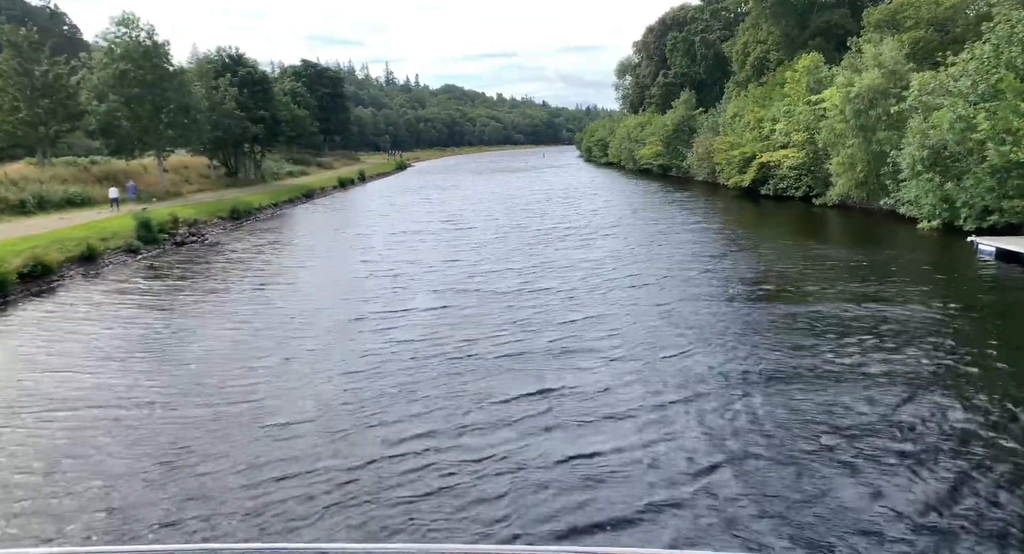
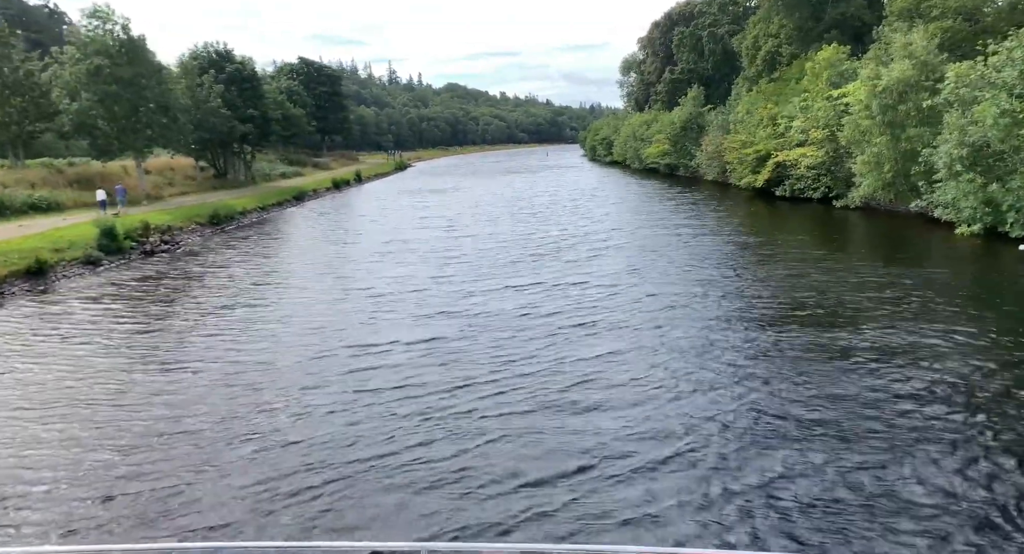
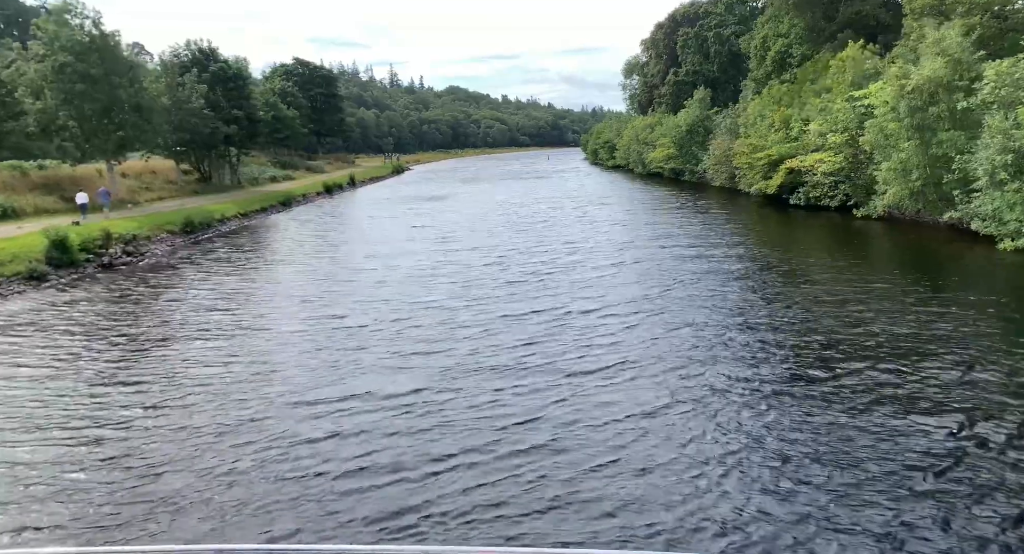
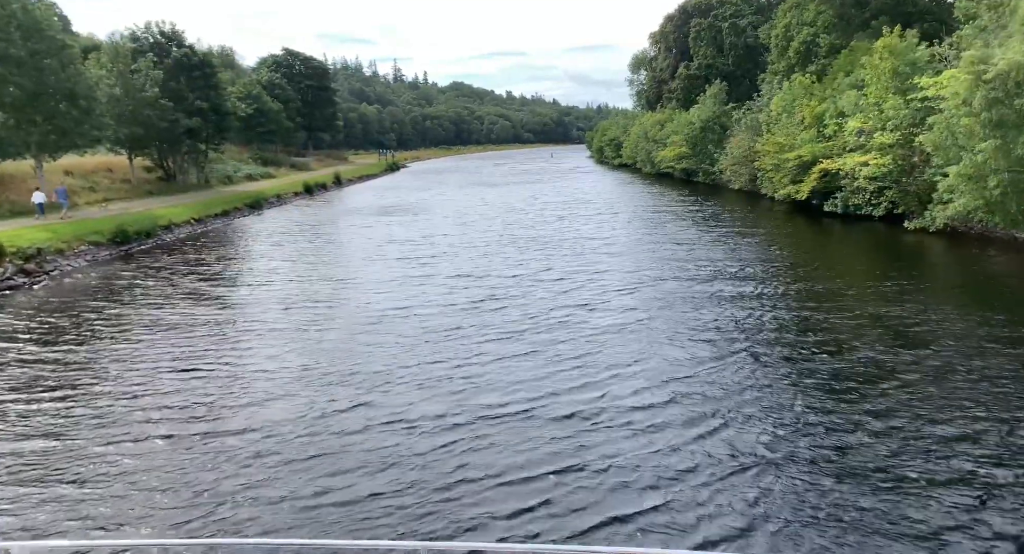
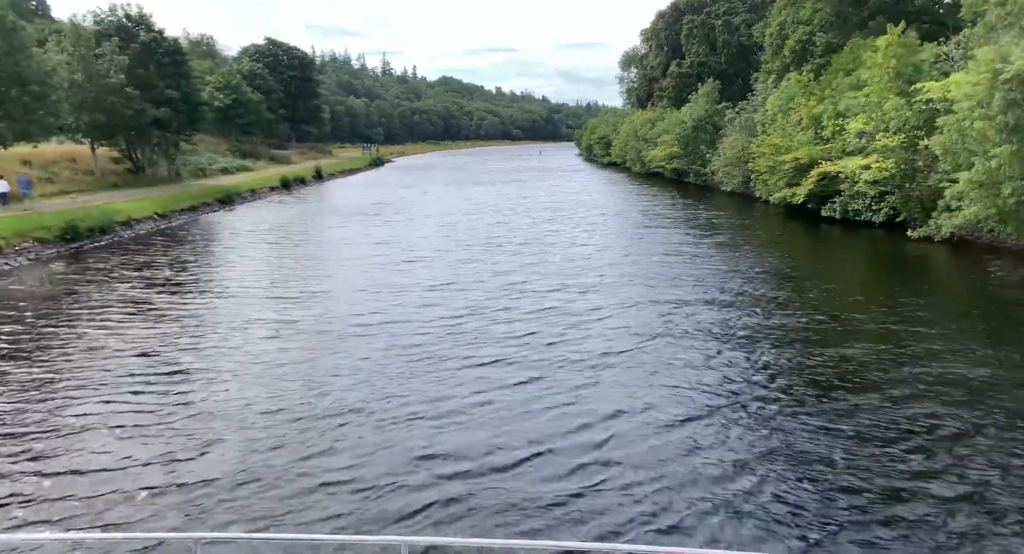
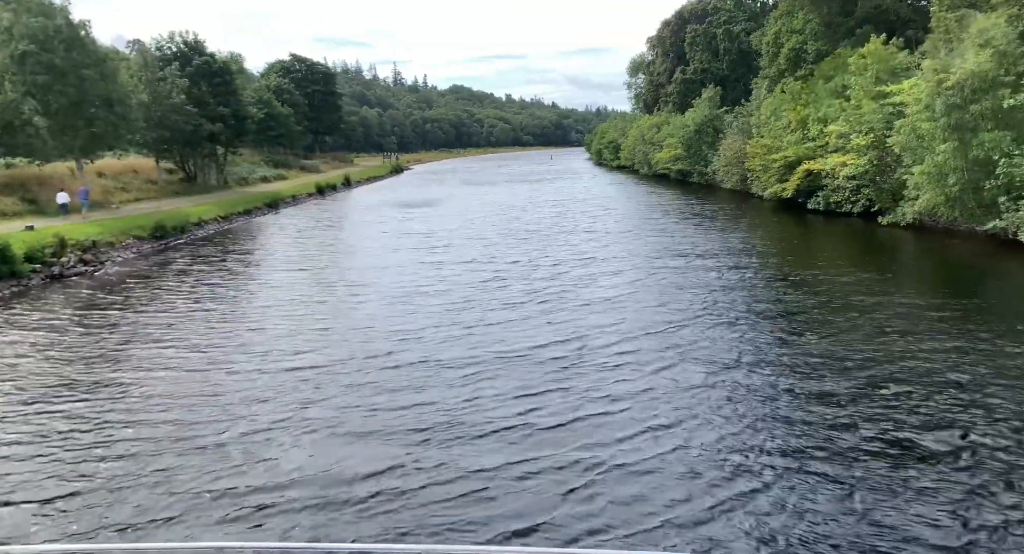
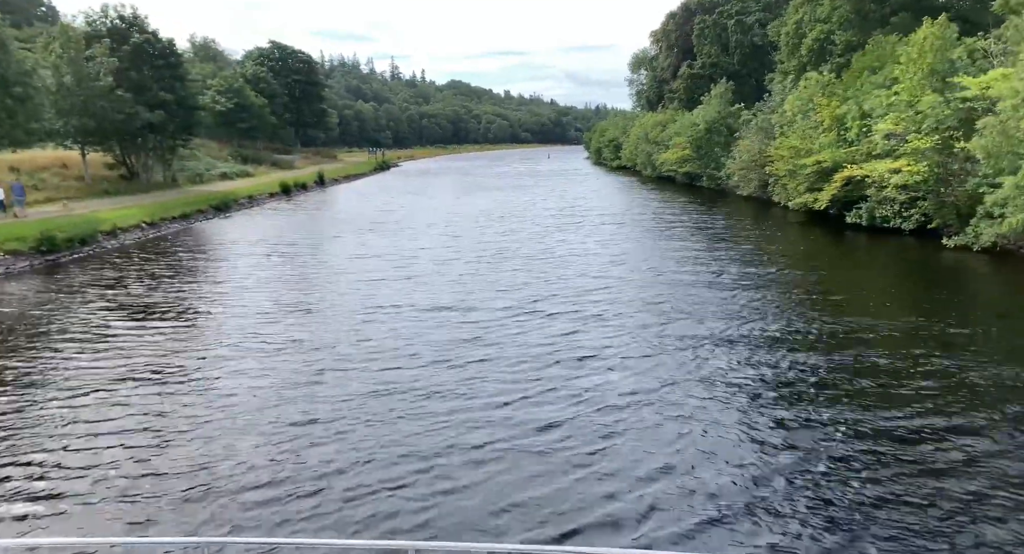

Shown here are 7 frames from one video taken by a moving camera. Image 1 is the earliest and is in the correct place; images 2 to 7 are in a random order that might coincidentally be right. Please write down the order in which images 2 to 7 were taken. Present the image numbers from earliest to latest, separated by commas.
2, 3, 6, 4, 5, 7
